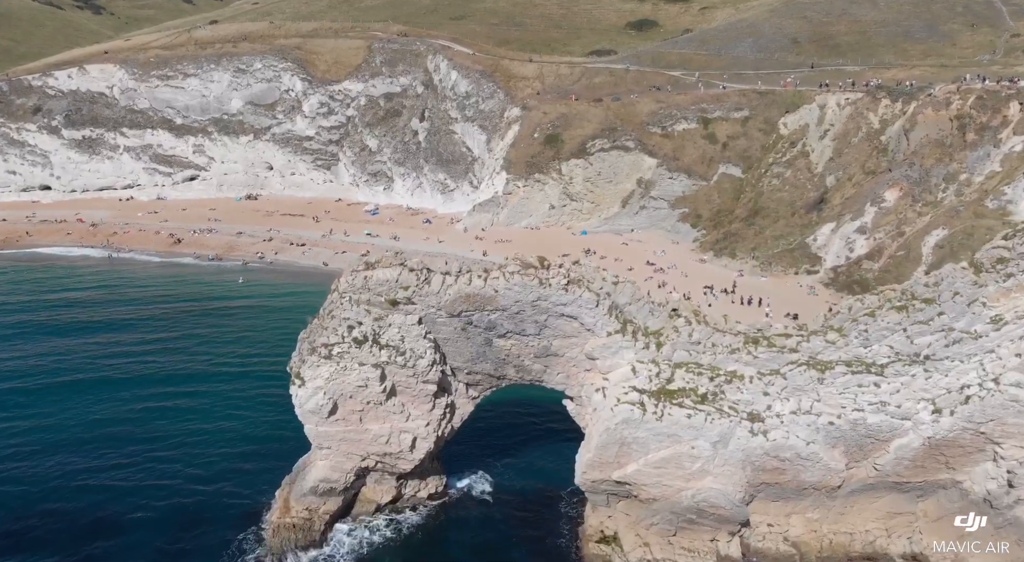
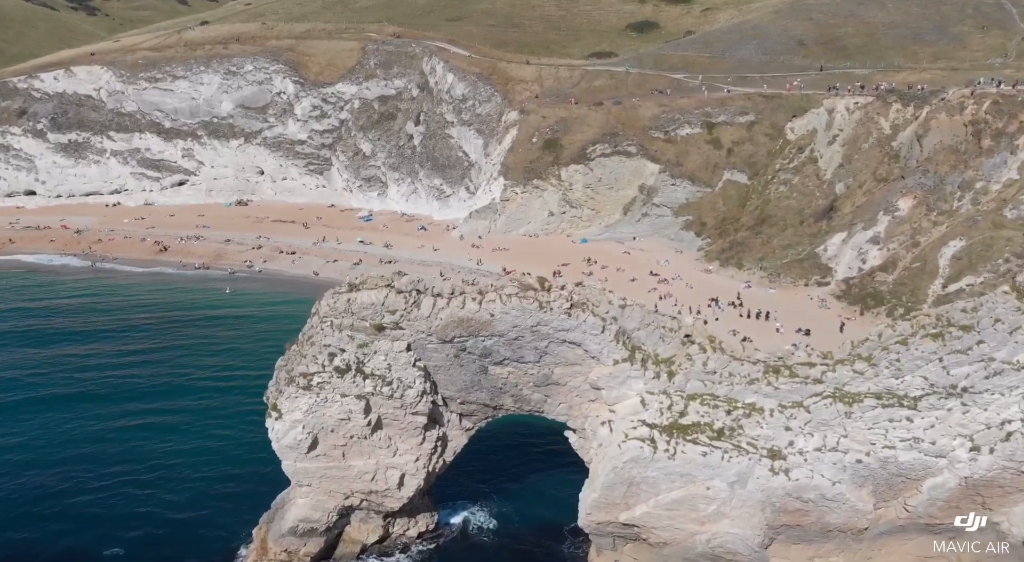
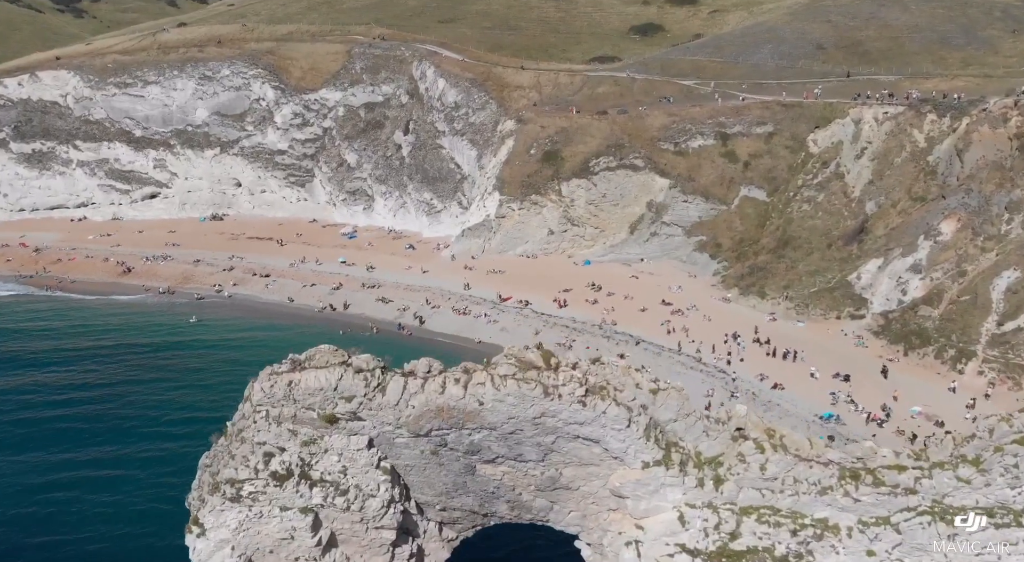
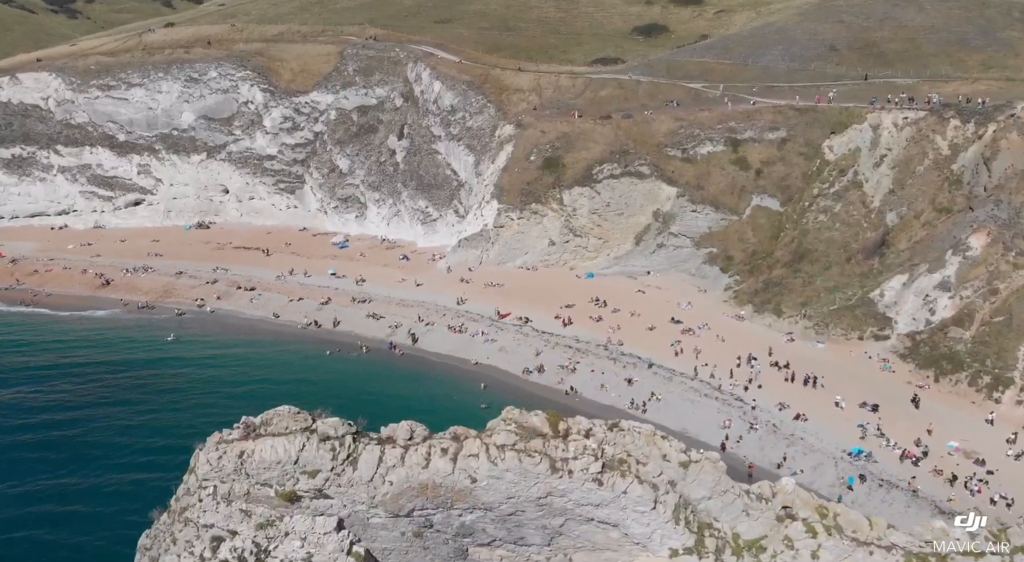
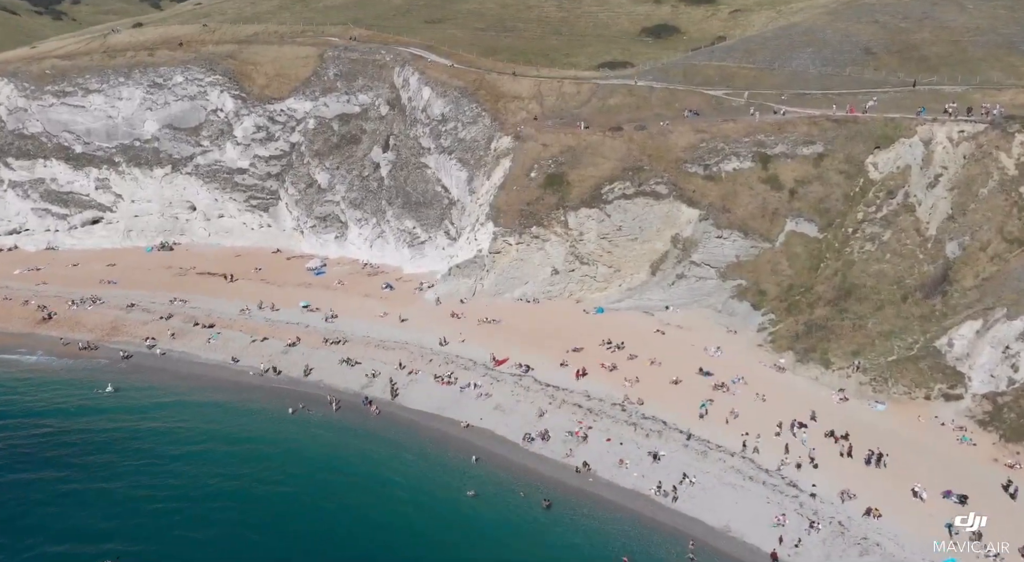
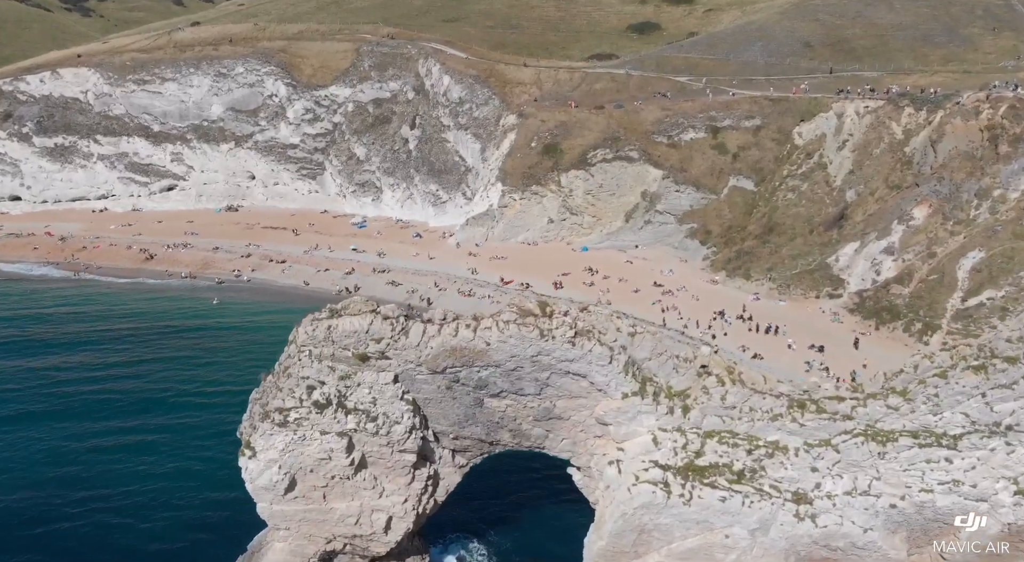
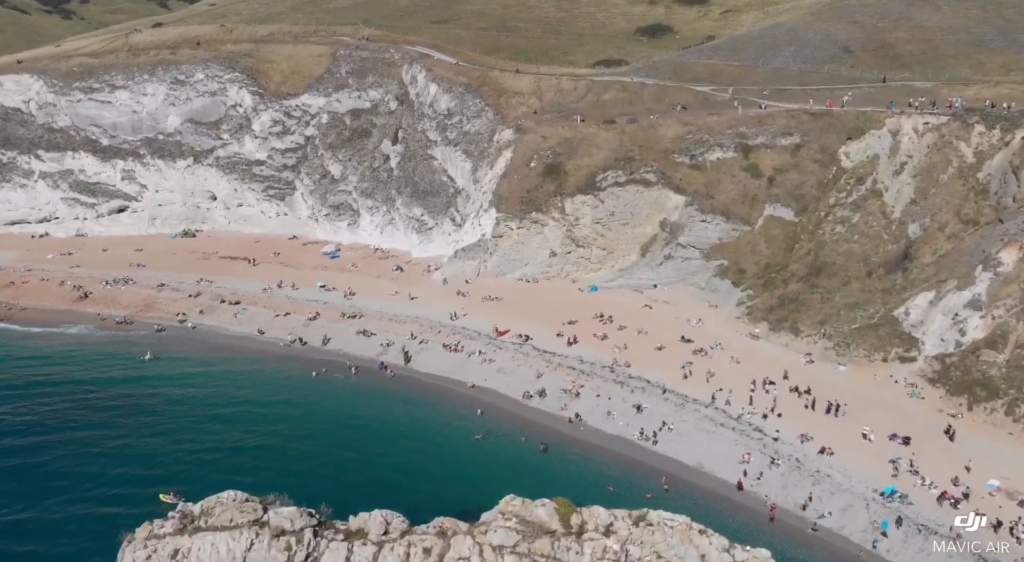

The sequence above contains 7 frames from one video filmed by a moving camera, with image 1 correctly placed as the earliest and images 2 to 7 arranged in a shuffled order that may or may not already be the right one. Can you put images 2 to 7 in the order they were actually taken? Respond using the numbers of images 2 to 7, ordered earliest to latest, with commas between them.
2, 6, 3, 4, 7, 5
